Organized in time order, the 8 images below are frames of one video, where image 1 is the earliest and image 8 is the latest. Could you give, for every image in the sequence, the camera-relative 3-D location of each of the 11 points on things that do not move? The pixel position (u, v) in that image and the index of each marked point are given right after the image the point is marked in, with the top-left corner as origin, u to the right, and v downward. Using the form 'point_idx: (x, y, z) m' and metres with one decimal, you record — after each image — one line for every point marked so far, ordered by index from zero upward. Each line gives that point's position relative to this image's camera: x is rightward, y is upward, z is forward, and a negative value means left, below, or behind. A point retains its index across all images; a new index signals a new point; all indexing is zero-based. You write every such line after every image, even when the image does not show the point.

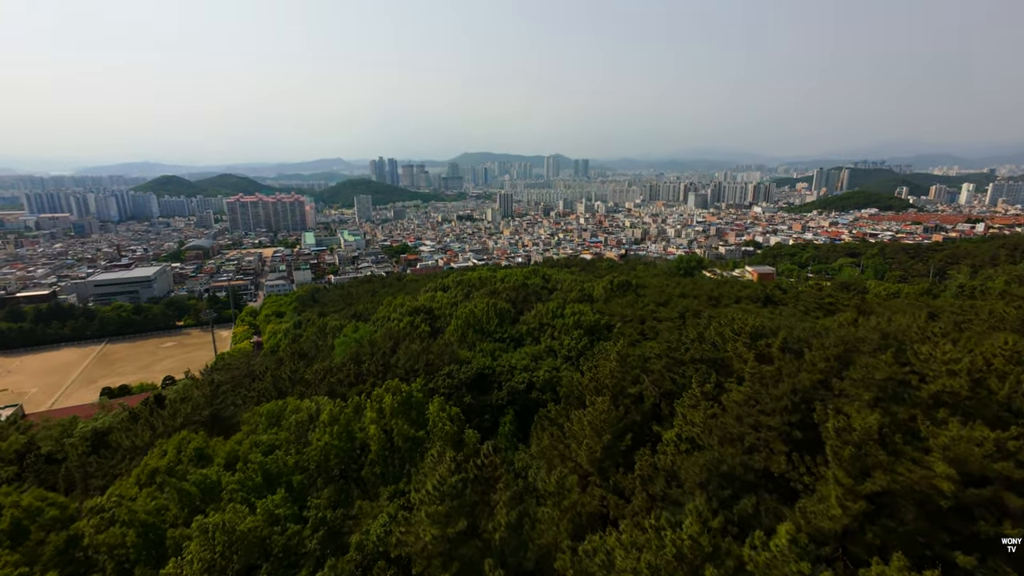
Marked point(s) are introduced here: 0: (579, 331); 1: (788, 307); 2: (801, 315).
0: (+2.5, -1.6, +17.9) m
1: (+10.7, -0.9, +18.7) m
2: (+9.0, -1.0, +14.7) m
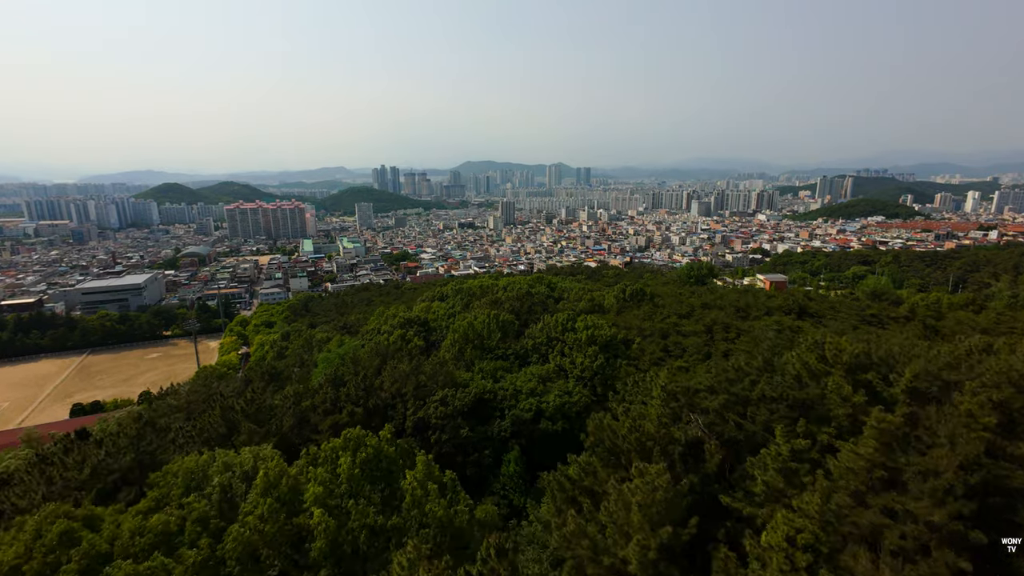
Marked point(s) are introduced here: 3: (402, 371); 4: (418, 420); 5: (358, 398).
0: (+2.7, -1.9, +15.5) m
1: (+10.8, -1.2, +16.3) m
2: (+9.1, -1.3, +12.4) m
3: (-3.2, -2.4, +13.9) m
4: (-2.4, -3.4, +12.1) m
5: (-4.1, -2.9, +12.8) m
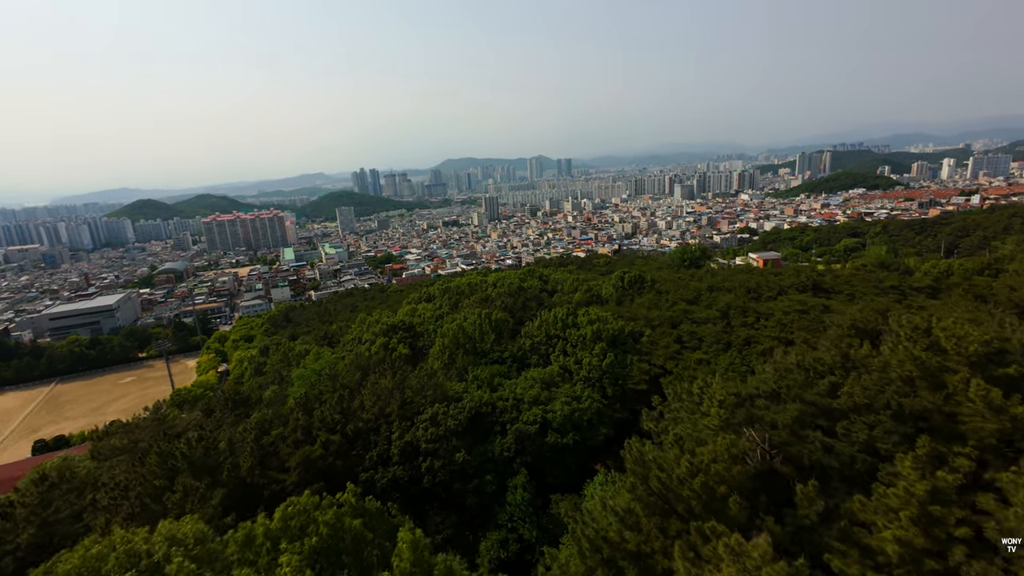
0: (+2.6, -1.6, +13.8) m
1: (+10.6, -0.4, +14.8) m
2: (+9.0, -0.6, +10.9) m
3: (-3.2, -2.5, +12.1) m
4: (-2.3, -3.4, +10.4) m
5: (-4.1, -3.1, +11.0) m
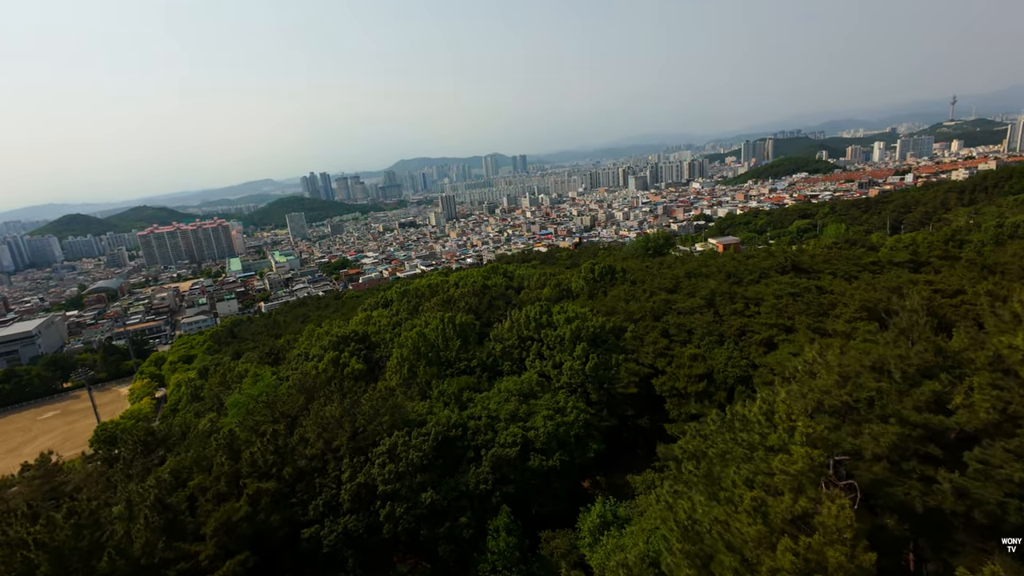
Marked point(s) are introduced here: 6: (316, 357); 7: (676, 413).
0: (+1.8, -1.5, +12.2) m
1: (+9.6, +0.3, +13.8) m
2: (+8.4, 0.0, +9.8) m
3: (-3.8, -2.6, +10.0) m
4: (-2.7, -3.5, +8.4) m
5: (-4.5, -3.3, +8.9) m
6: (-6.7, -2.4, +16.2) m
7: (+3.5, -2.7, +10.3) m
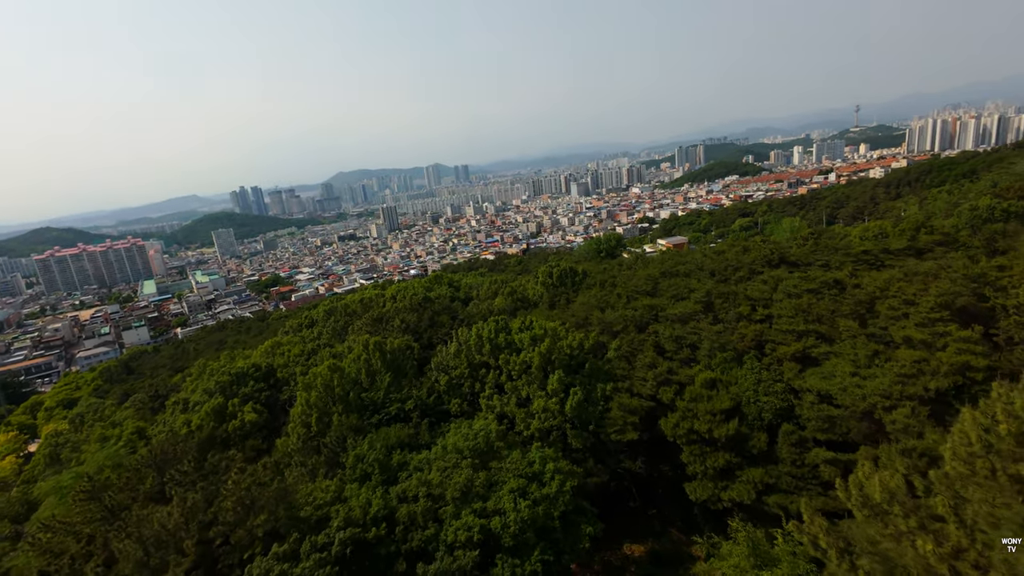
0: (+0.8, -1.6, +9.0) m
1: (+8.4, +0.4, +11.5) m
2: (+7.5, +0.2, +7.3) m
3: (-4.4, -3.0, +6.2) m
4: (-3.1, -3.8, +4.7) m
5: (-5.0, -3.6, +5.0) m
6: (-8.0, -3.0, +12.1) m
7: (+2.8, -2.7, +7.2) m
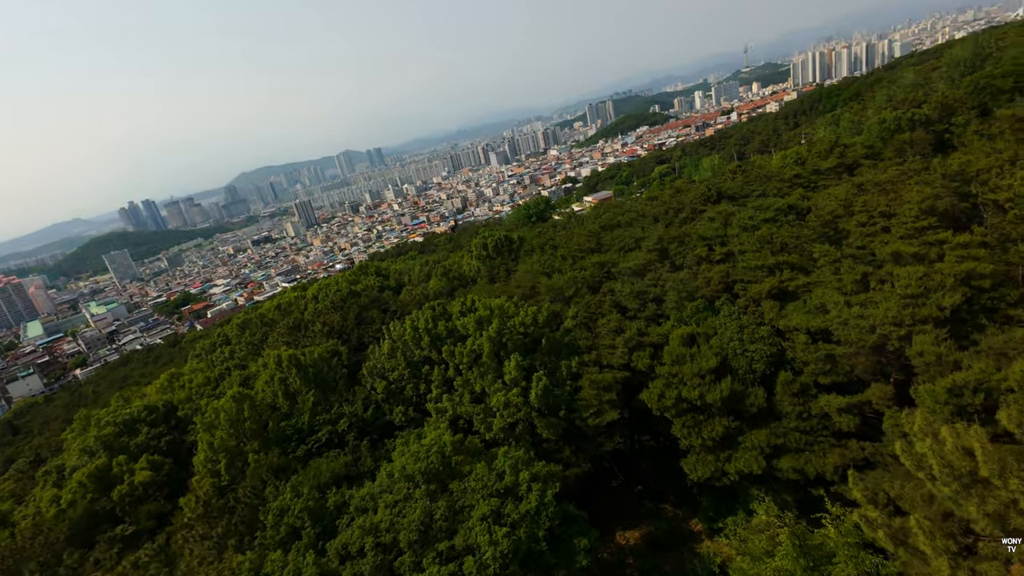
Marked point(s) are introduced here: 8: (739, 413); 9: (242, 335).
0: (0.0, -1.1, +7.6) m
1: (+6.7, +2.2, +10.9) m
2: (+6.5, +1.6, +6.7) m
3: (-4.5, -3.4, +4.3) m
4: (-3.0, -4.1, +3.0) m
5: (-4.9, -4.2, +3.0) m
6: (-8.8, -3.7, +9.6) m
7: (+2.3, -2.0, +6.2) m
8: (+2.9, -1.6, +6.2) m
9: (-10.0, -1.8, +17.6) m
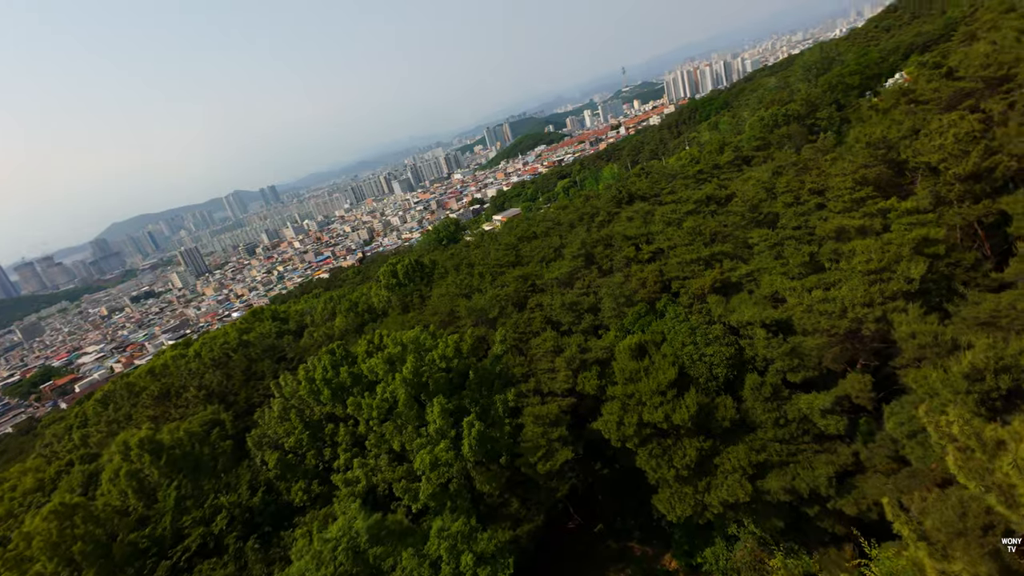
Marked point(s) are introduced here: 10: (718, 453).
0: (-1.0, -1.5, +6.2) m
1: (+4.7, +2.4, +10.7) m
2: (+5.2, +2.0, +6.5) m
3: (-4.6, -4.0, +2.0) m
4: (-2.8, -4.4, +1.0) m
5: (-4.6, -4.8, +0.7) m
6: (-9.7, -5.1, +6.6) m
7: (+1.6, -2.0, +5.2) m
8: (+2.2, -1.6, +5.3) m
9: (-12.4, -3.8, +14.3) m
10: (+2.2, -1.8, +5.1) m
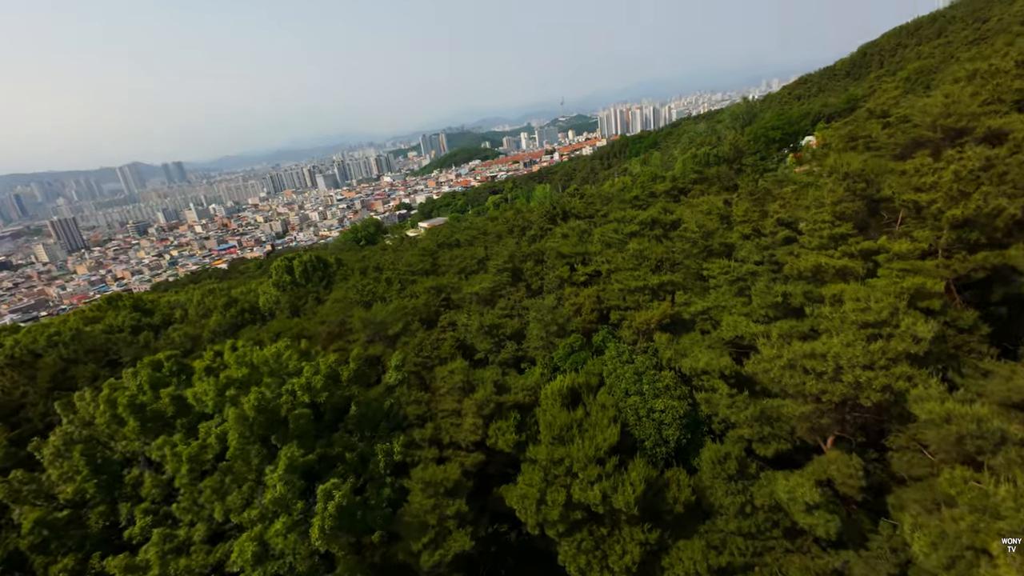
0: (-2.1, -1.5, +4.4) m
1: (+3.1, +1.7, +9.9) m
2: (+4.3, +1.4, +5.8) m
3: (-5.2, -3.6, -0.4) m
4: (-3.2, -4.2, -1.1) m
5: (-5.0, -4.3, -1.8) m
6: (-11.0, -4.3, +3.2) m
7: (+0.6, -2.2, +3.8) m
8: (+1.2, -1.9, +4.0) m
9: (-14.8, -2.8, +10.4) m
10: (+1.2, -2.1, +3.8) m
